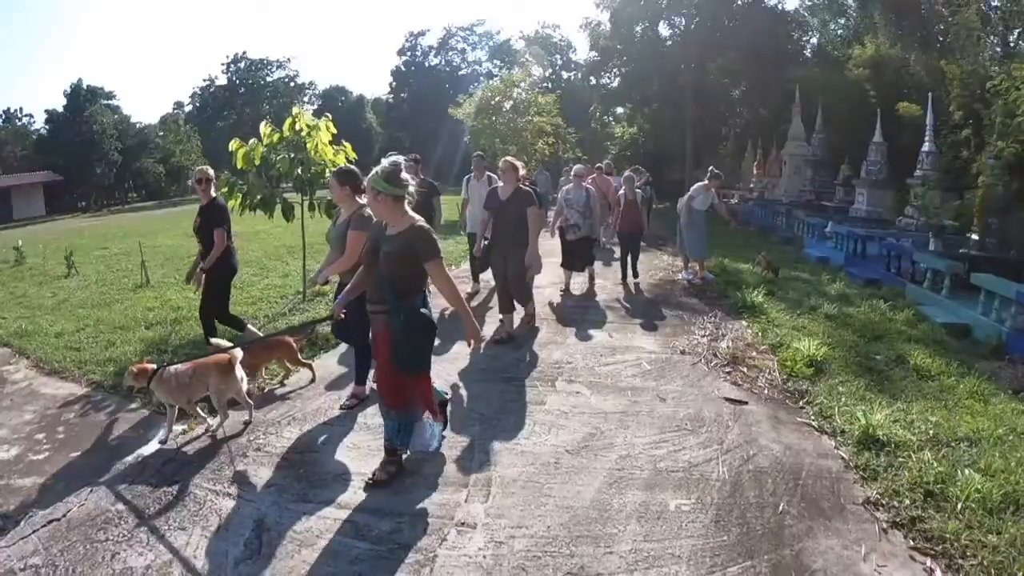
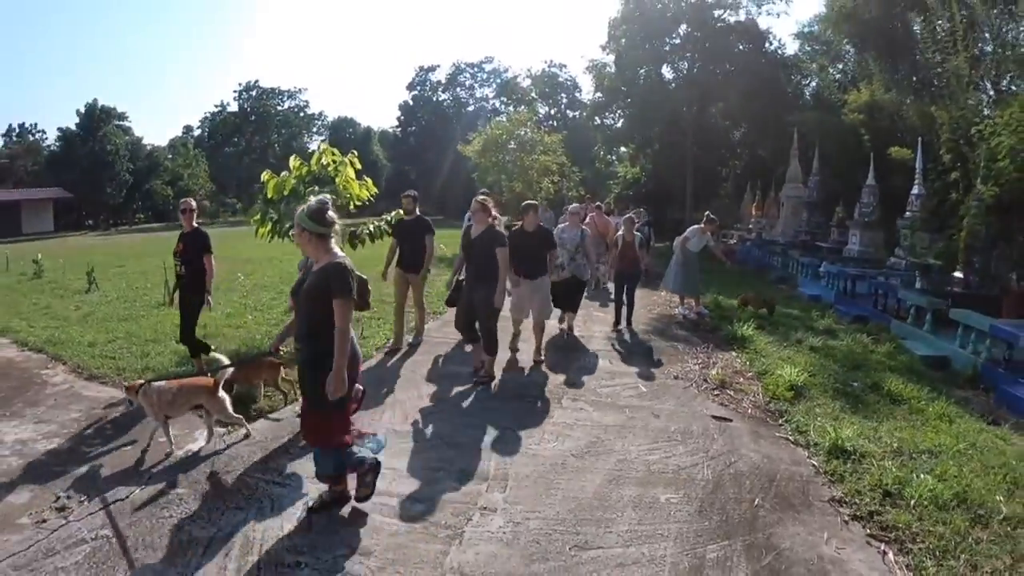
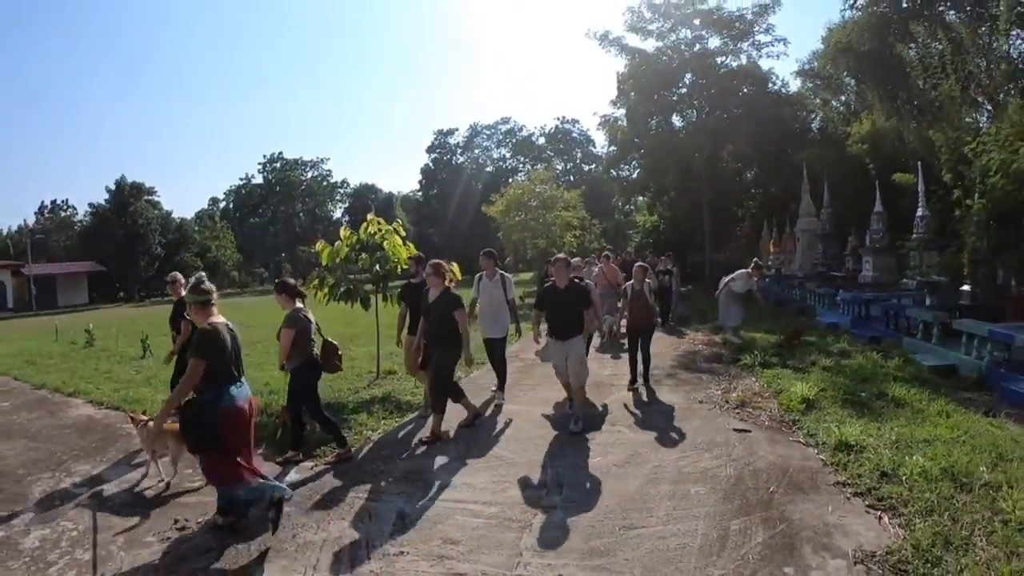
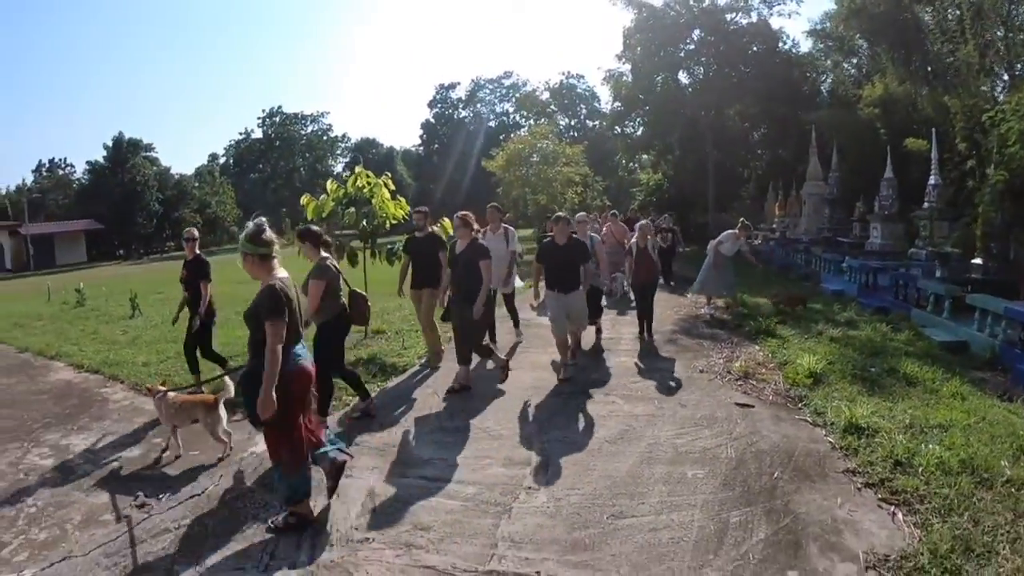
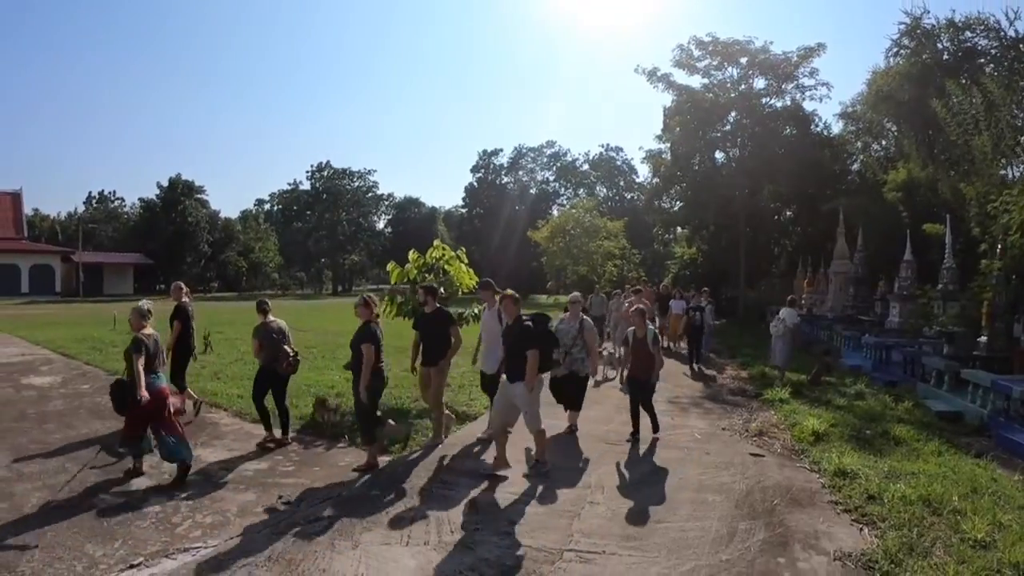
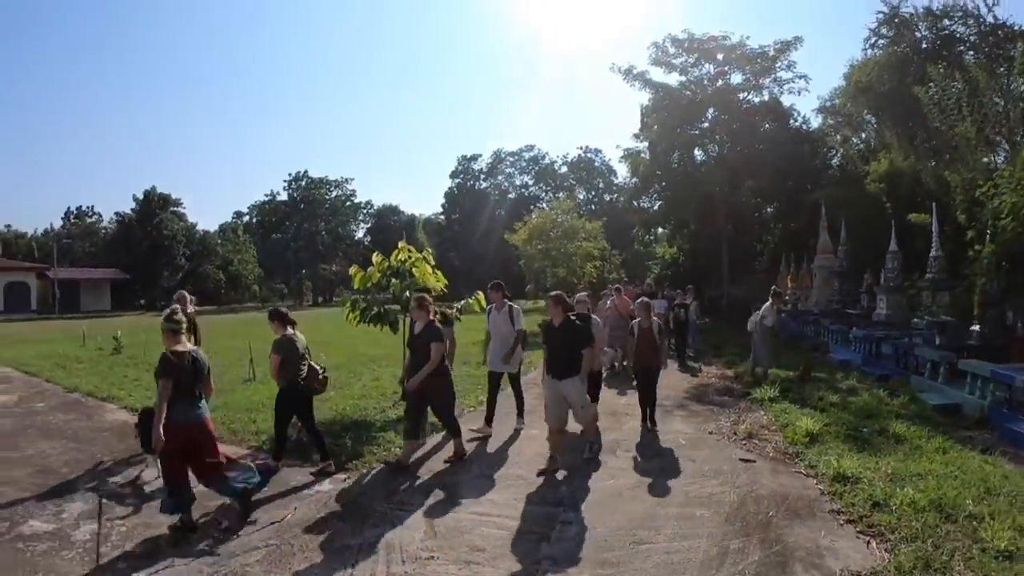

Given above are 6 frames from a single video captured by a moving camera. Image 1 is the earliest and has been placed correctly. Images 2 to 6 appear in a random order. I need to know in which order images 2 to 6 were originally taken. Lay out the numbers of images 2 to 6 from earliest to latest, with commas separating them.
2, 4, 3, 6, 5
